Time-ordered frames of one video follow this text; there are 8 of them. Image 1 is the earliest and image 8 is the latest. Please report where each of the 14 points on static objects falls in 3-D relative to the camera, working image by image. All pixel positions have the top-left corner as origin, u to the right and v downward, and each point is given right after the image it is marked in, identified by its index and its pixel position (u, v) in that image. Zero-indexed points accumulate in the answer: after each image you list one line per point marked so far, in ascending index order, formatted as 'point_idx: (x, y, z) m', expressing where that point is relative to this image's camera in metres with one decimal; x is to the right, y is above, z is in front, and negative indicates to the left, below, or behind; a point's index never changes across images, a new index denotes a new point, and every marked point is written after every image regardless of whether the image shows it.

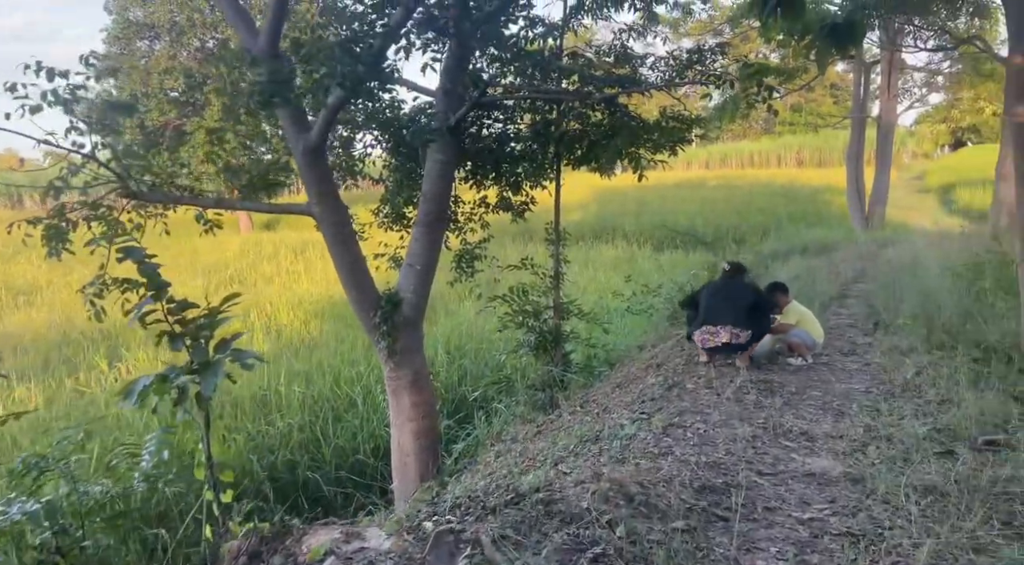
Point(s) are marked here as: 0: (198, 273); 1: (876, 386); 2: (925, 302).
0: (-5.4, +0.1, +13.6) m
1: (+2.4, -0.7, +5.3) m
2: (+4.0, -0.2, +7.7) m
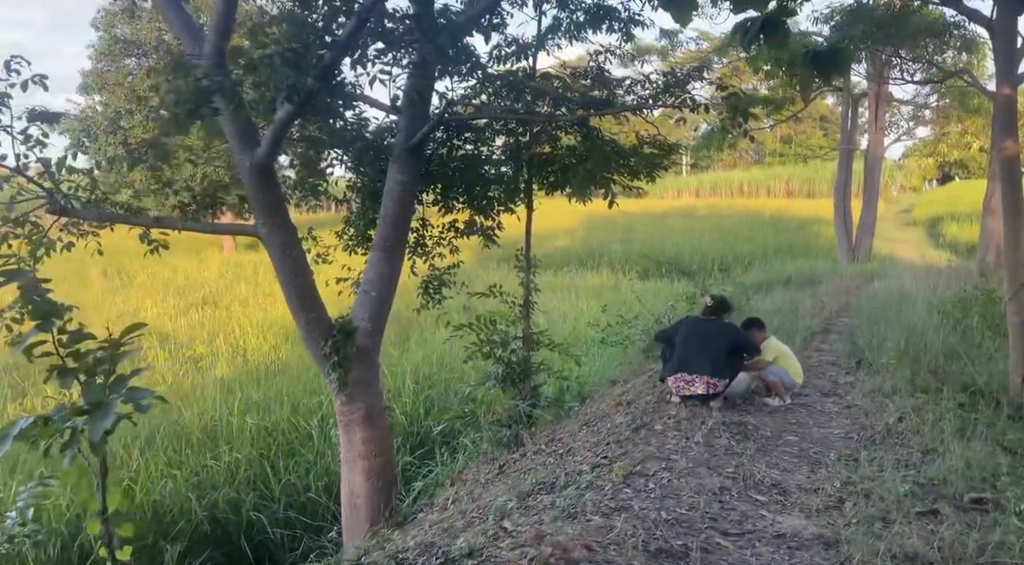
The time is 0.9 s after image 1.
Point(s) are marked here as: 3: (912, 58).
0: (-5.8, -0.2, +13.2) m
1: (+2.2, -0.9, +5.0) m
2: (+3.7, -0.5, +7.4) m
3: (+3.9, +2.2, +7.7) m
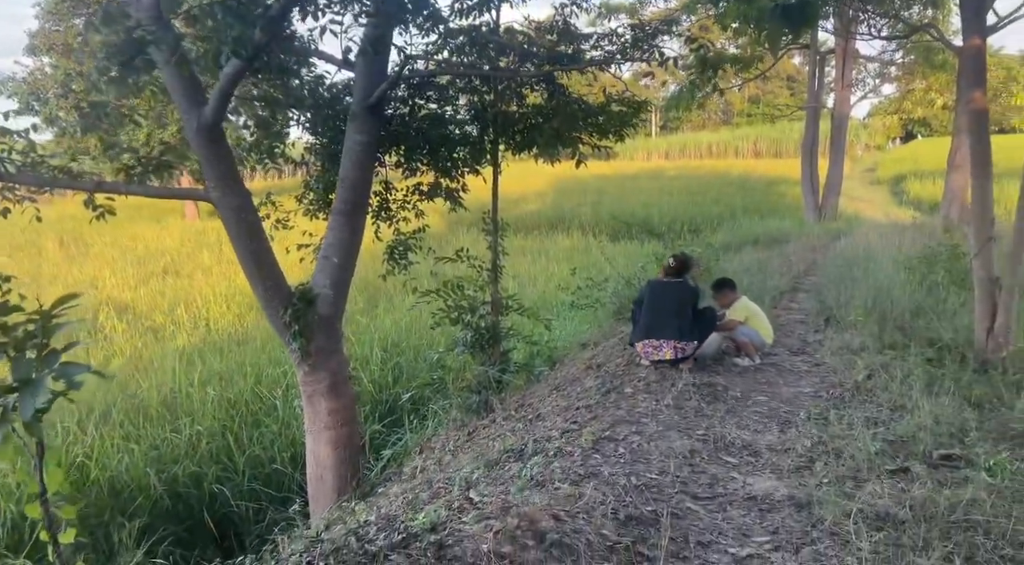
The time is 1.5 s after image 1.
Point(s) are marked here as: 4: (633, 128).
0: (-6.3, +0.3, +12.8) m
1: (+2.0, -0.7, +5.0) m
2: (+3.4, -0.1, +7.4) m
3: (+3.5, +2.6, +7.6) m
4: (+1.0, +1.2, +6.4) m
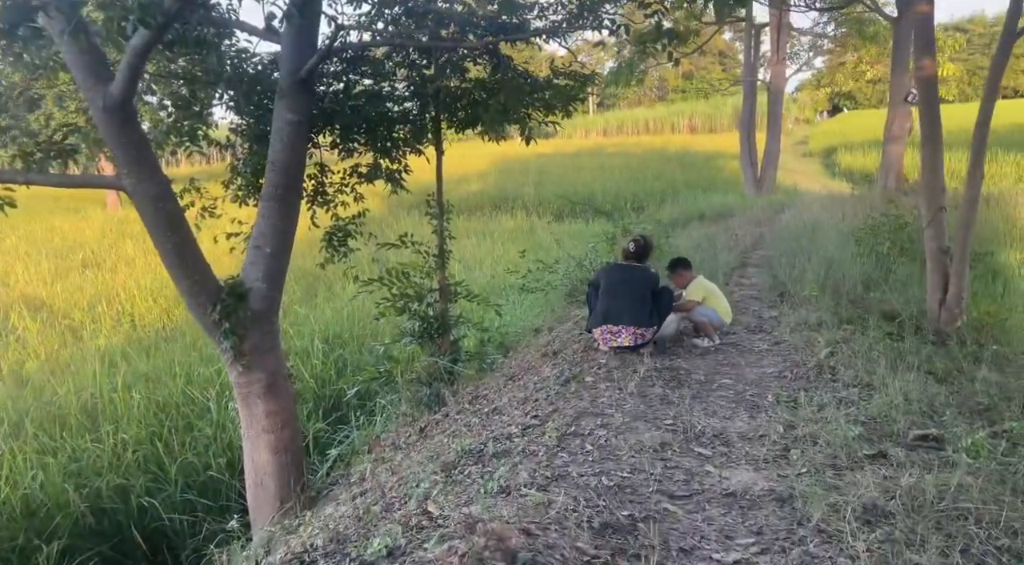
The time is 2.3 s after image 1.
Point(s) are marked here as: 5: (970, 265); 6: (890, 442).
0: (-7.1, +0.4, +12.0) m
1: (+1.7, -0.5, +4.8) m
2: (+2.9, +0.1, +7.3) m
3: (+3.0, +2.9, +7.5) m
4: (+0.5, +1.4, +6.2) m
5: (+3.4, +0.1, +5.9) m
6: (+1.7, -0.7, +3.5) m
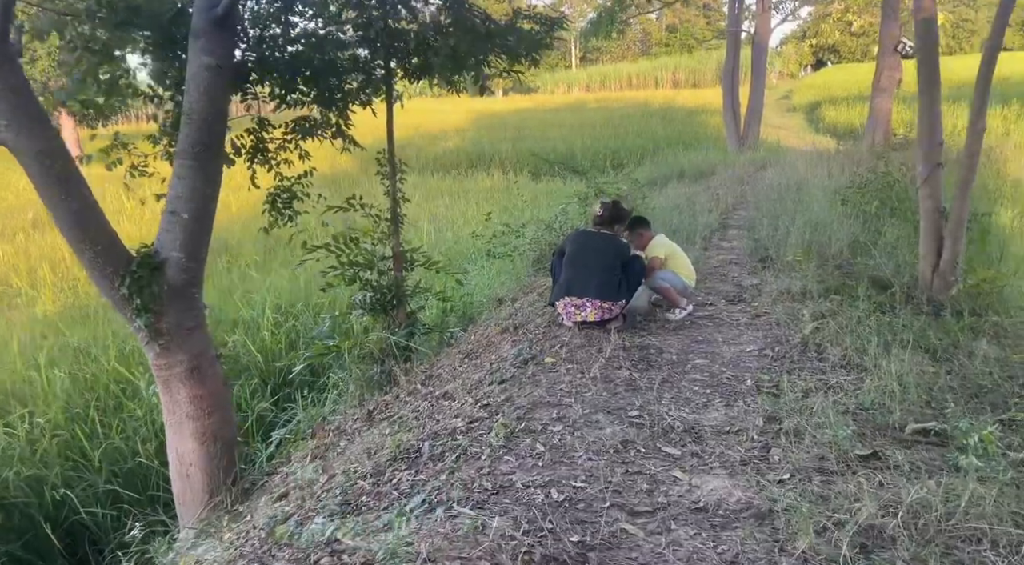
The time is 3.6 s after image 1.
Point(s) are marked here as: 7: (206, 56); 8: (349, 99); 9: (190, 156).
0: (-7.6, +0.9, +11.3) m
1: (+1.4, -0.3, +4.3) m
2: (+2.6, +0.4, +6.8) m
3: (+2.6, +3.2, +6.9) m
4: (+0.2, +1.6, +5.6) m
5: (+3.1, +0.4, +5.4) m
6: (+1.4, -0.6, +3.1) m
7: (-1.6, +1.2, +4.2) m
8: (-1.2, +1.3, +5.7) m
9: (-1.7, +0.7, +4.2) m
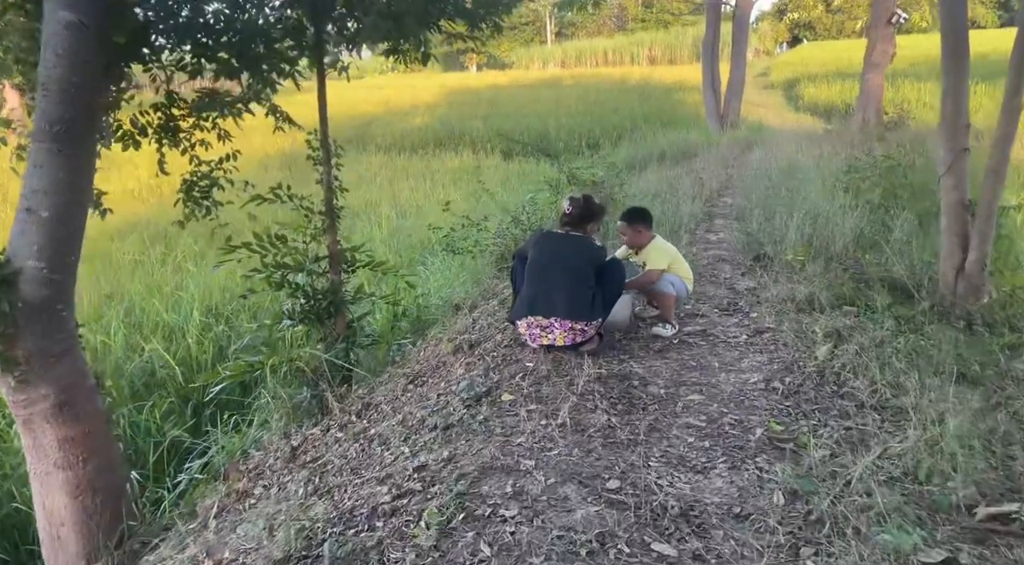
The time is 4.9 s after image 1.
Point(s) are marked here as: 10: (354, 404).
0: (-8.0, +1.0, +10.2) m
1: (+1.2, -0.4, +3.5) m
2: (+2.3, +0.4, +6.1) m
3: (+2.3, +3.2, +6.0) m
4: (0.0, +1.6, +4.7) m
5: (+2.8, +0.3, +4.6) m
6: (+1.3, -0.7, +2.3) m
7: (-1.8, +1.1, +3.2) m
8: (-1.5, +1.3, +4.7) m
9: (-1.9, +0.6, +3.3) m
10: (-0.8, -0.6, +4.2) m
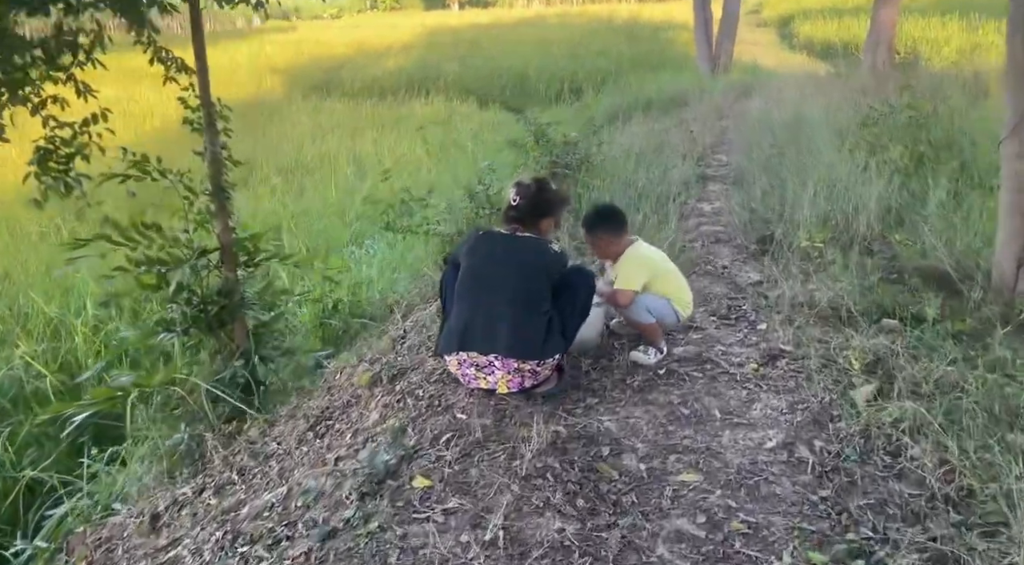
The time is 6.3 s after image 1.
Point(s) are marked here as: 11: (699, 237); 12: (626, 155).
0: (-8.4, +1.3, +8.9) m
1: (+0.9, -0.5, +2.5) m
2: (+2.0, +0.6, +5.0) m
3: (+2.0, +3.3, +4.7) m
4: (-0.3, +1.6, +3.5) m
5: (+2.6, +0.4, +3.6) m
6: (+1.0, -0.9, +1.3) m
7: (-2.1, +1.0, +2.1) m
8: (-1.7, +1.3, +3.6) m
9: (-2.2, +0.5, +2.2) m
10: (-1.1, -0.7, +3.2) m
11: (+1.2, +0.3, +4.8) m
12: (+0.9, +1.0, +6.3) m
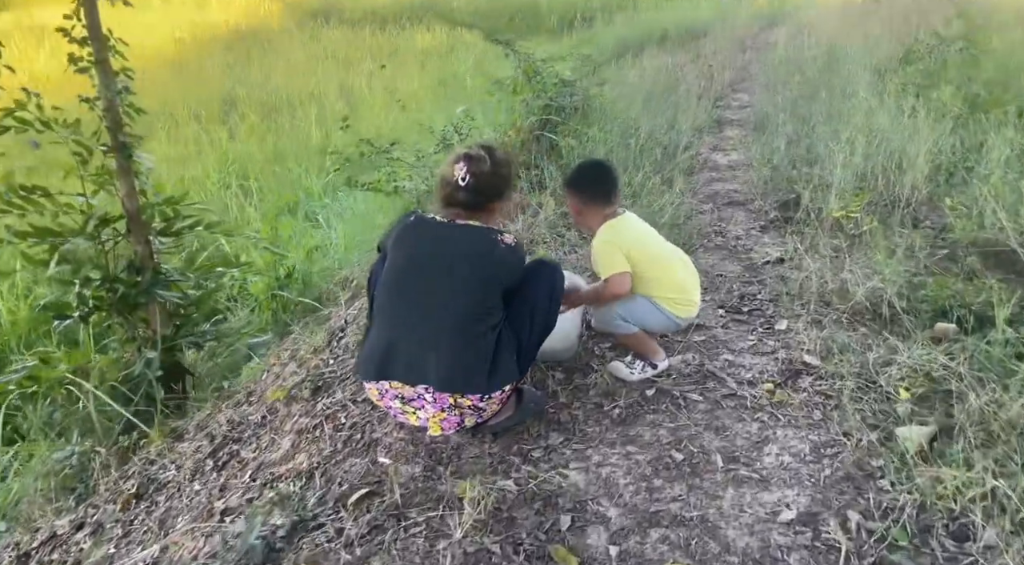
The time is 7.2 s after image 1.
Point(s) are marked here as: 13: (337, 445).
0: (-8.4, +1.9, +8.3) m
1: (+0.8, -0.5, +1.9) m
2: (+1.9, +0.7, +4.2) m
3: (+1.9, +3.4, +3.7) m
4: (-0.4, +1.6, +2.7) m
5: (+2.4, +0.4, +2.8) m
6: (+0.8, -1.0, +0.7) m
7: (-2.3, +0.9, +1.4) m
8: (-1.9, +1.3, +2.8) m
9: (-2.4, +0.4, +1.5) m
10: (-1.3, -0.6, +2.6) m
11: (+1.0, +0.4, +4.1) m
12: (+0.8, +1.3, +5.5) m
13: (-0.5, -0.4, +2.2) m
